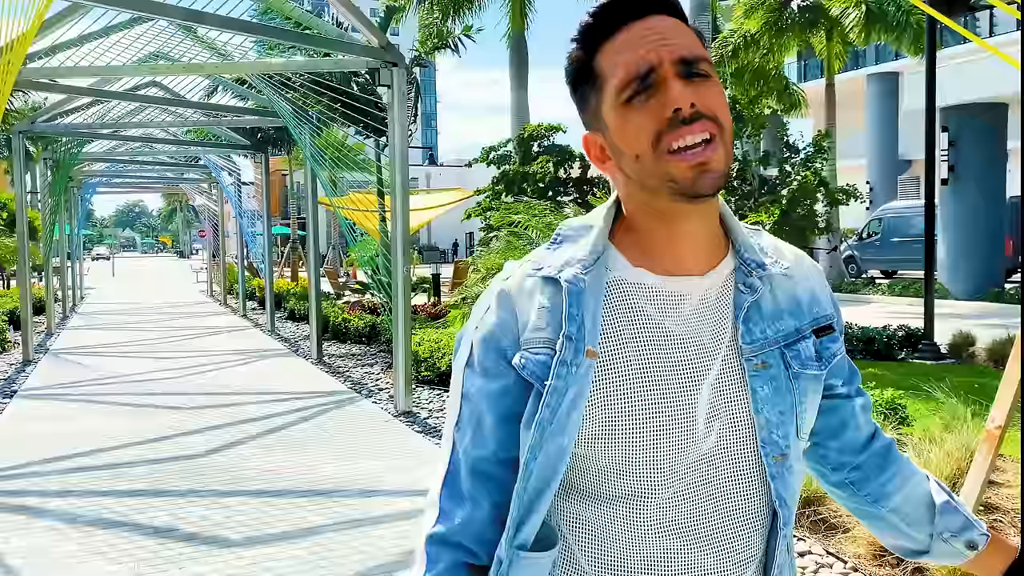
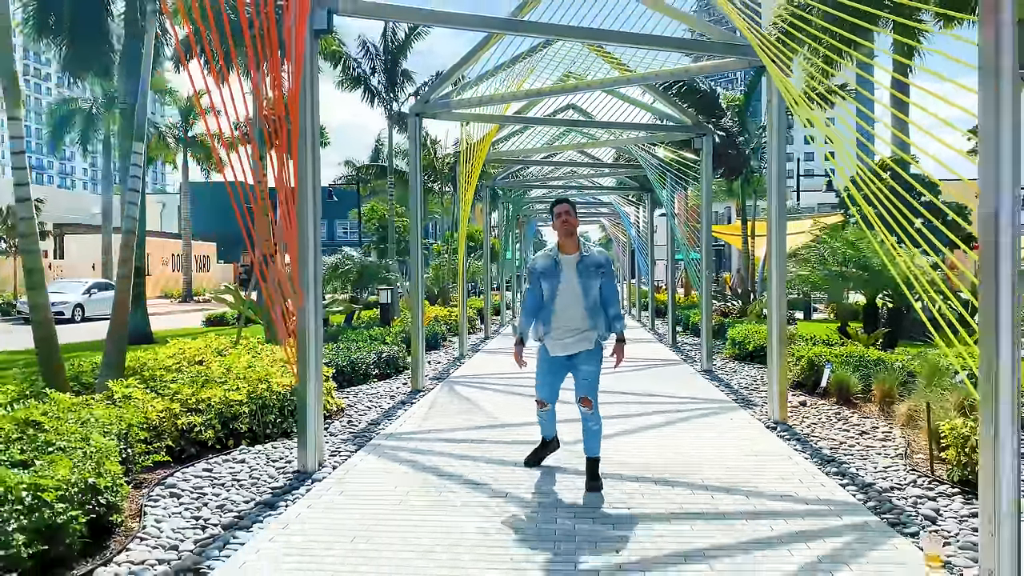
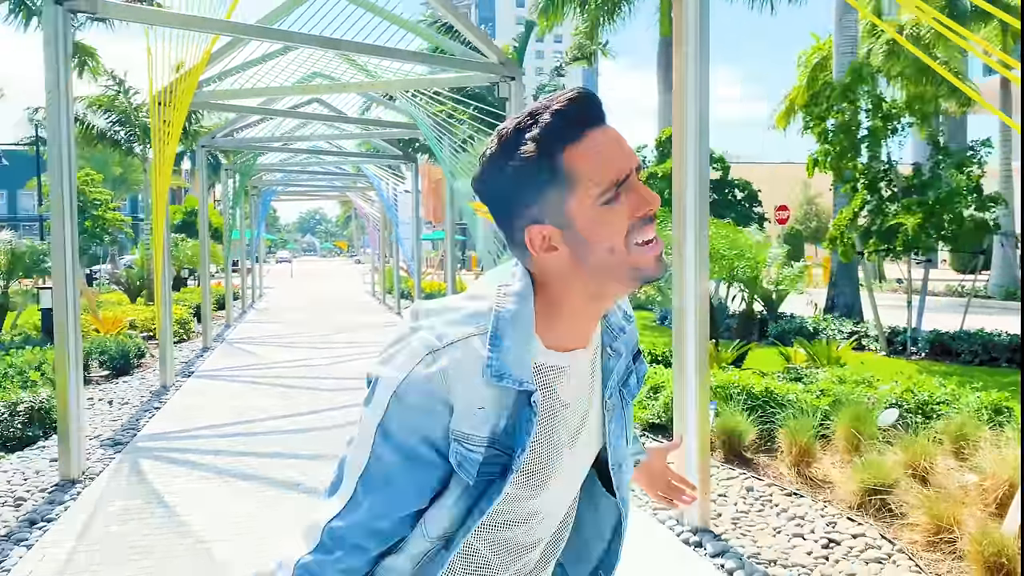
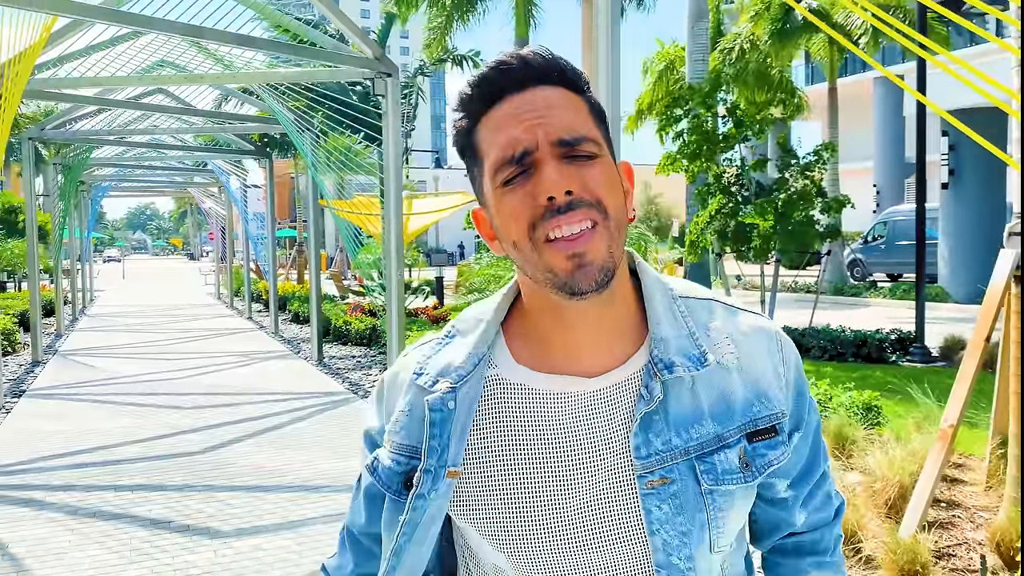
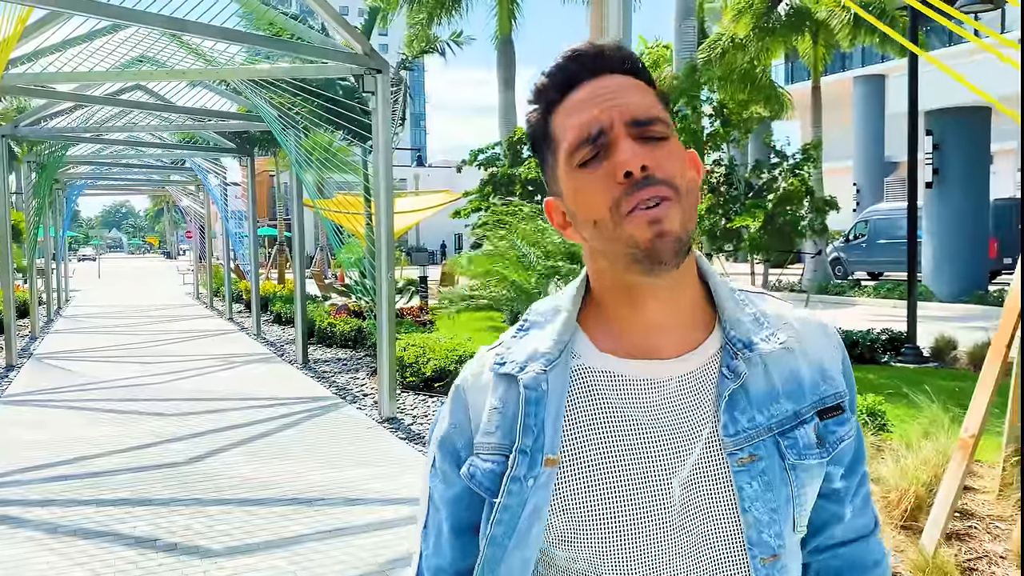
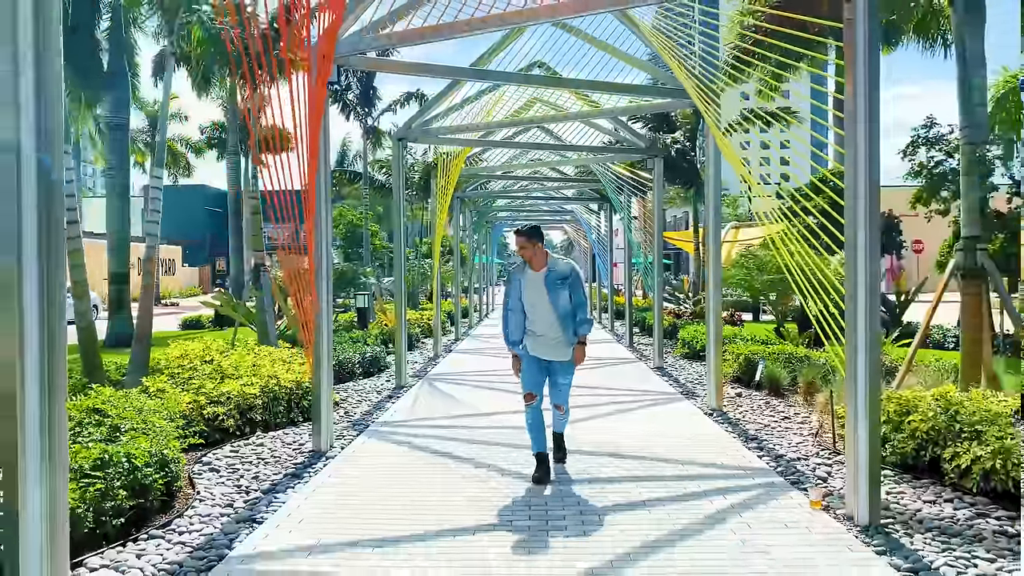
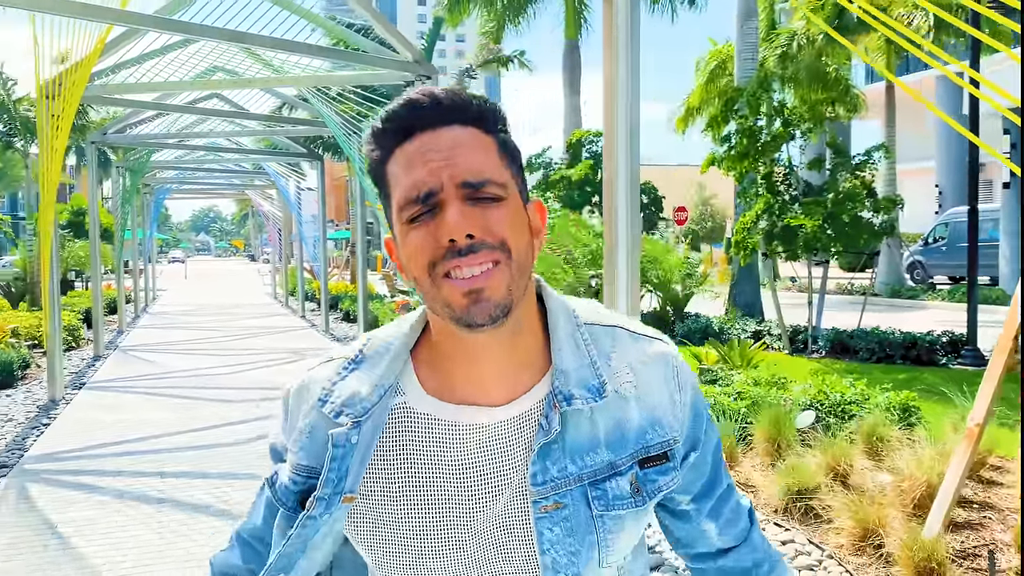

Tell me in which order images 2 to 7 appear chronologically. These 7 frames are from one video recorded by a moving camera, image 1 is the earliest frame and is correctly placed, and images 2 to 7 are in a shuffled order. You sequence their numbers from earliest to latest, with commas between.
5, 4, 7, 3, 2, 6
